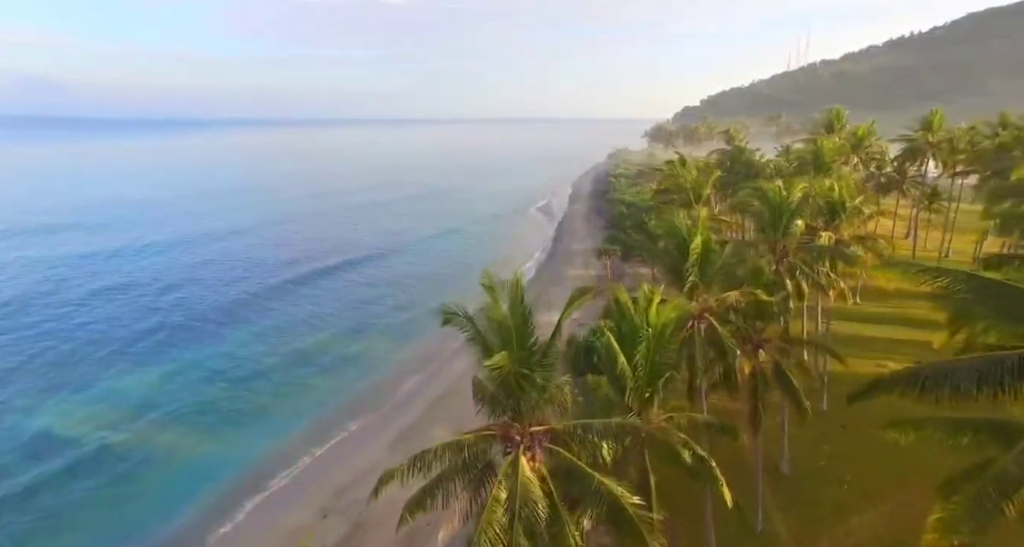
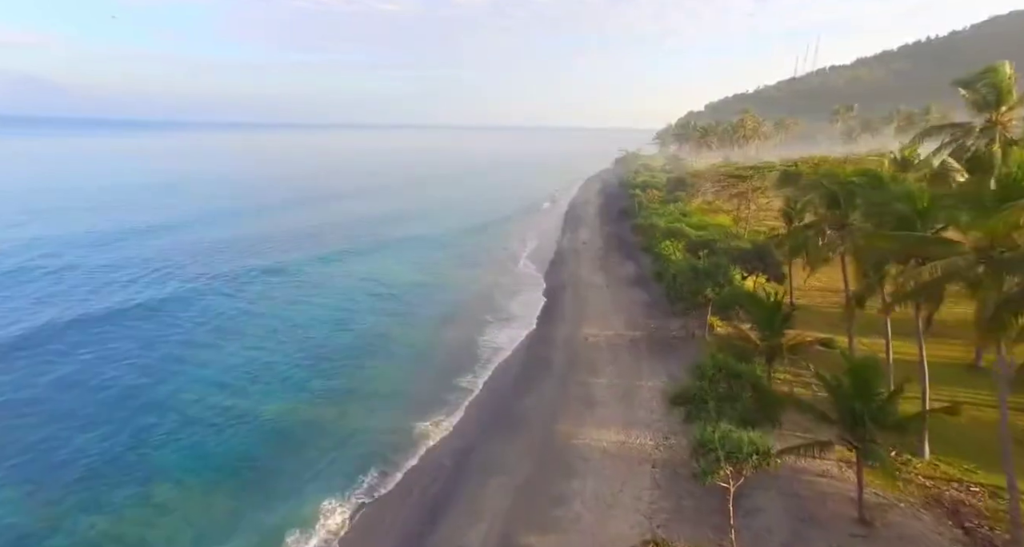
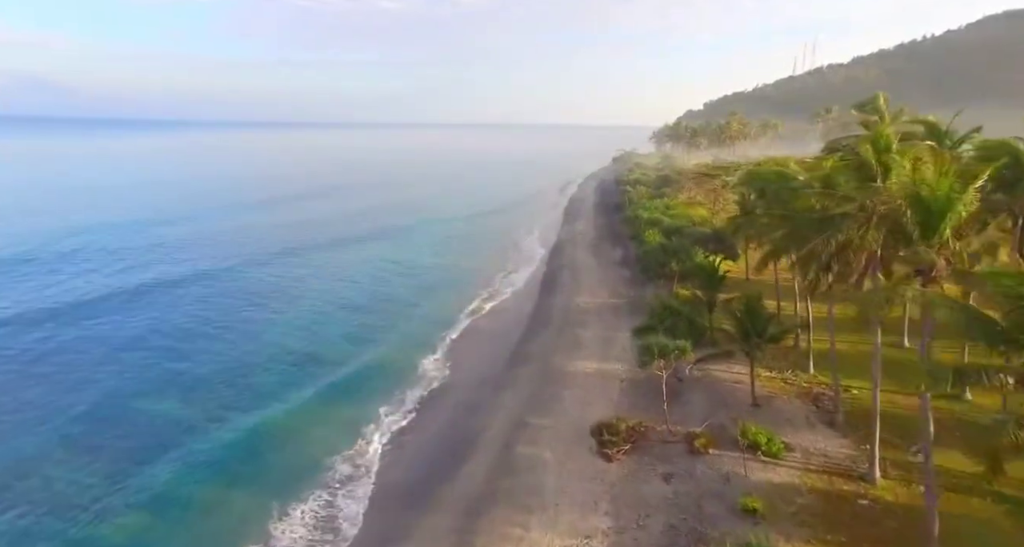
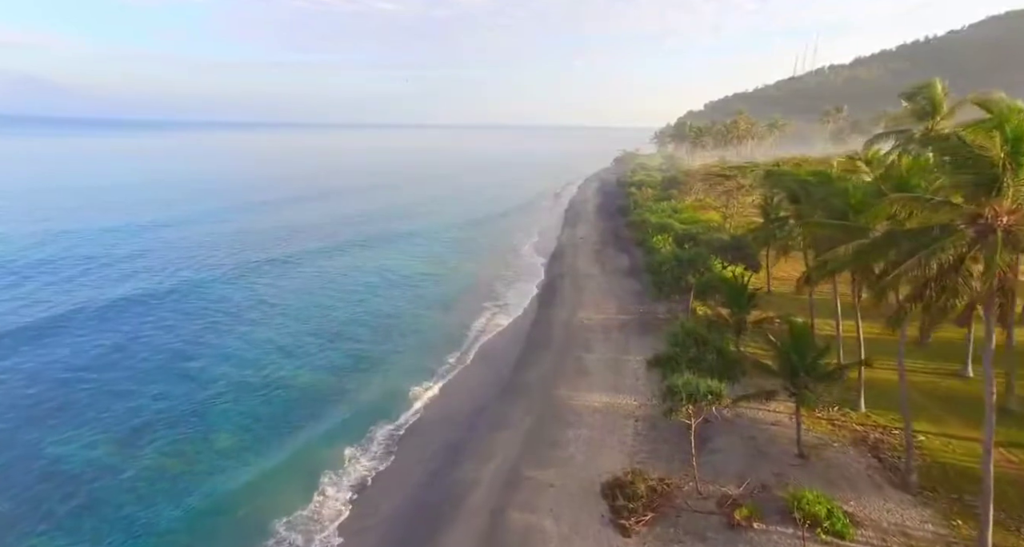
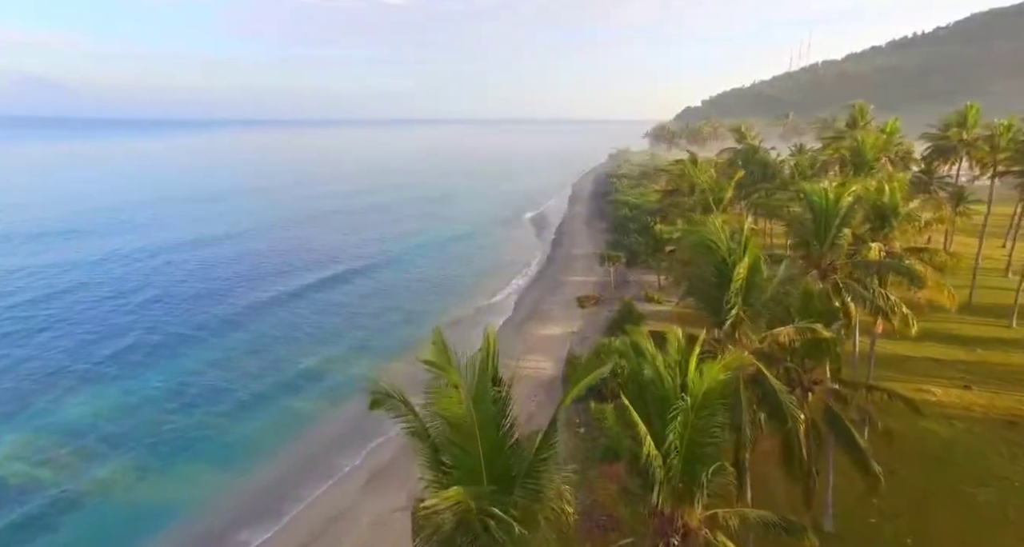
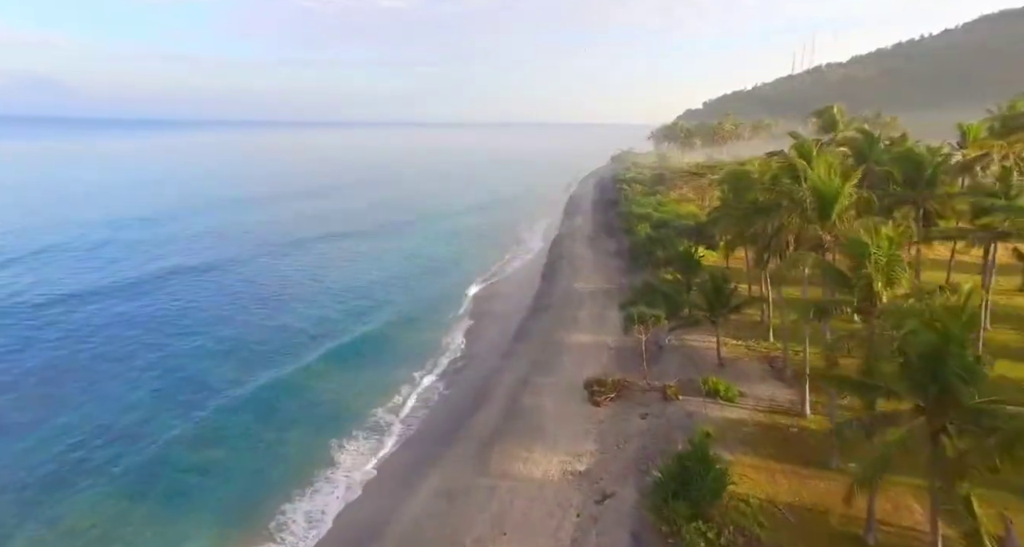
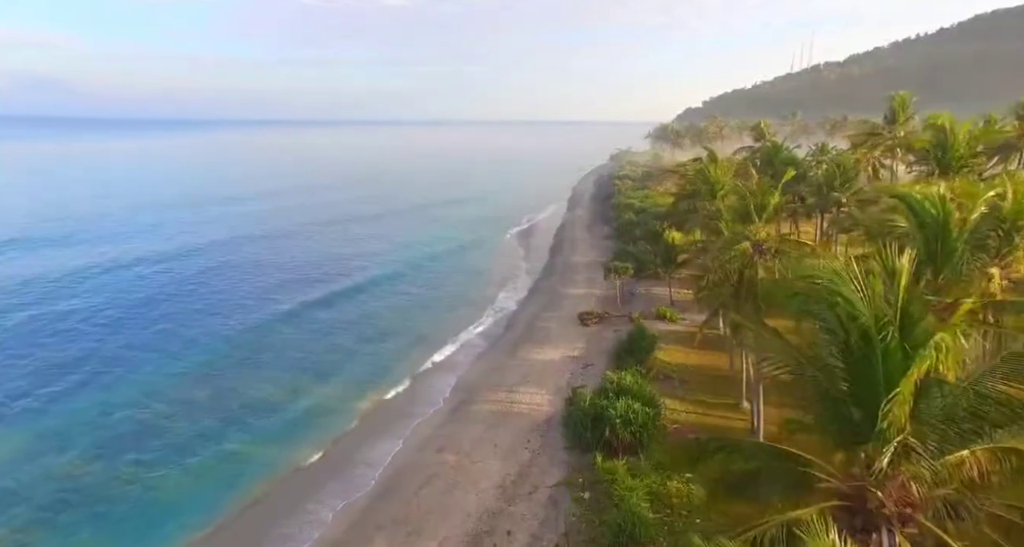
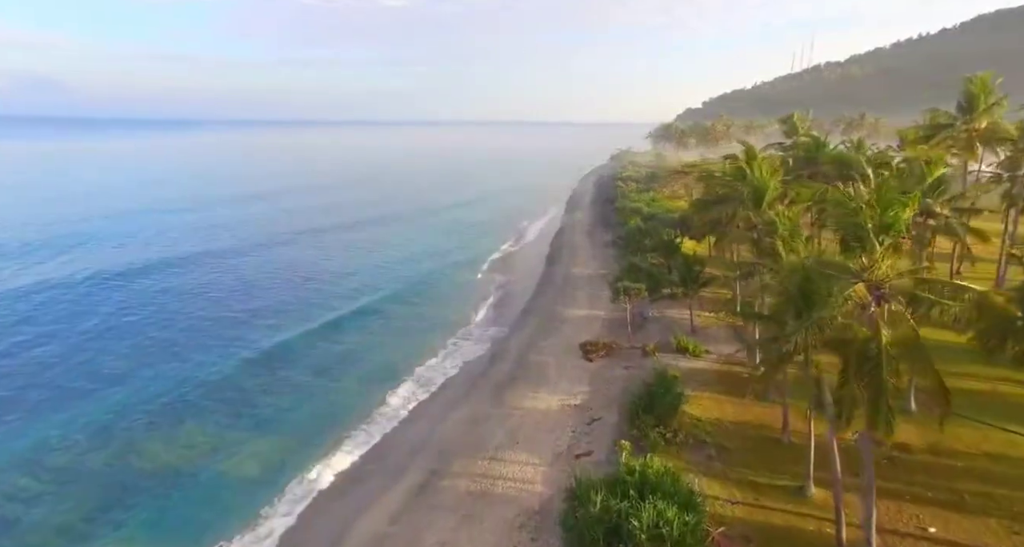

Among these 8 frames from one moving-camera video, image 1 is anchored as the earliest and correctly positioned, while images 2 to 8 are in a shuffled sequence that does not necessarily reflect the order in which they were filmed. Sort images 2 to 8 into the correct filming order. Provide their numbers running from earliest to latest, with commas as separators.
5, 7, 8, 6, 3, 4, 2
